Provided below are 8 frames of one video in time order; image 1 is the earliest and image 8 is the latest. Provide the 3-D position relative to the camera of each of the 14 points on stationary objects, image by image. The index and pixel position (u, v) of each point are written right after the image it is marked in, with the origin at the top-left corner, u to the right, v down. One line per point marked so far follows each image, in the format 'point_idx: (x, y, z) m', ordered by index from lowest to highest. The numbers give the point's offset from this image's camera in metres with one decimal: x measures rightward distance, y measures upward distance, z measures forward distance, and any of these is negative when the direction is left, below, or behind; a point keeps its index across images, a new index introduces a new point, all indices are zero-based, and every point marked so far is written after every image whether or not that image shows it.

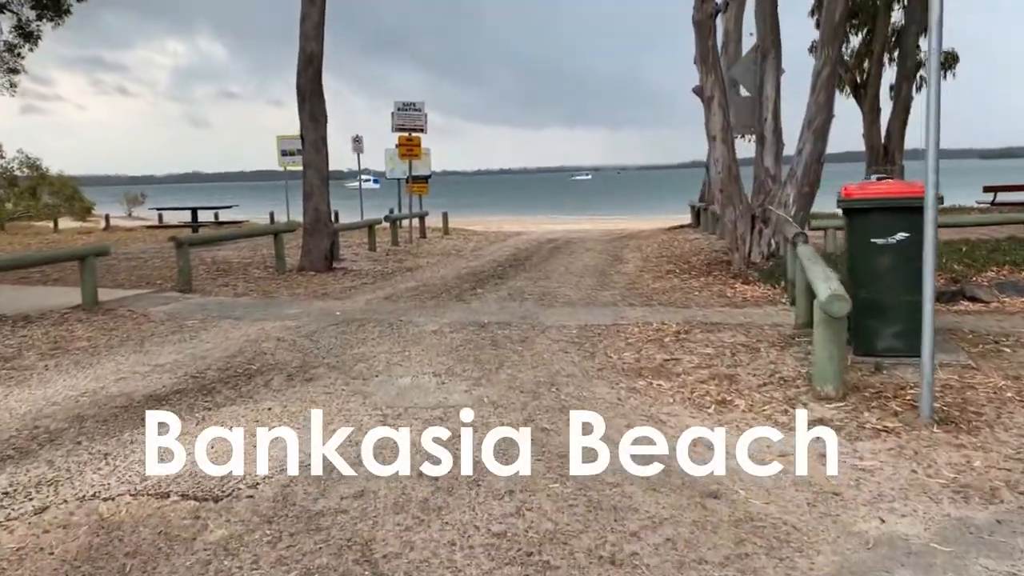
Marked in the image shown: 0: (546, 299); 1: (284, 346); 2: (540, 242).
0: (+0.3, -0.1, +8.5) m
1: (-1.6, -0.4, +6.3) m
2: (+0.5, +0.9, +17.8) m
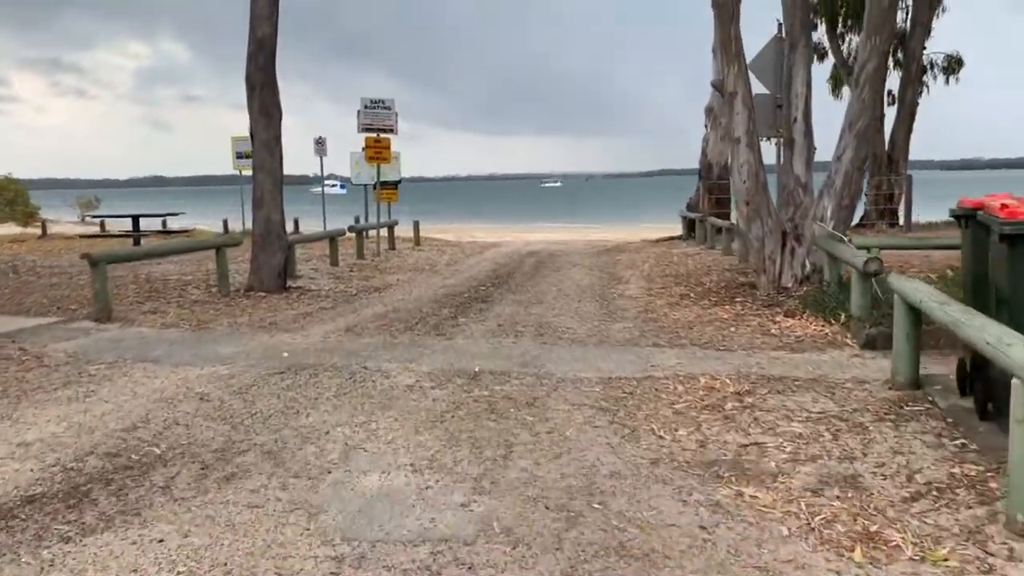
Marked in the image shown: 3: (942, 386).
0: (+0.3, -0.4, +6.9) m
1: (-1.6, -0.7, +4.6) m
2: (+0.1, +0.6, +16.2) m
3: (+2.2, -0.5, +4.6) m
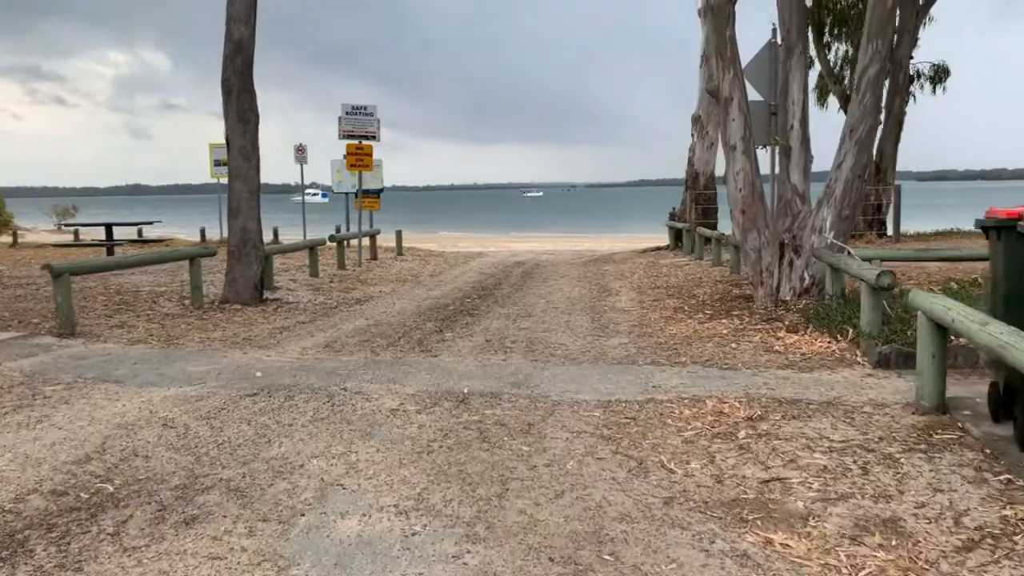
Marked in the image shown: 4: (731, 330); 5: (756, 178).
0: (+0.2, -0.5, +6.5) m
1: (-1.6, -0.7, +4.2) m
2: (-0.2, +0.4, +15.8) m
3: (+2.2, -0.6, +4.3) m
4: (+1.7, -0.3, +7.1) m
5: (+2.3, +1.0, +8.3) m
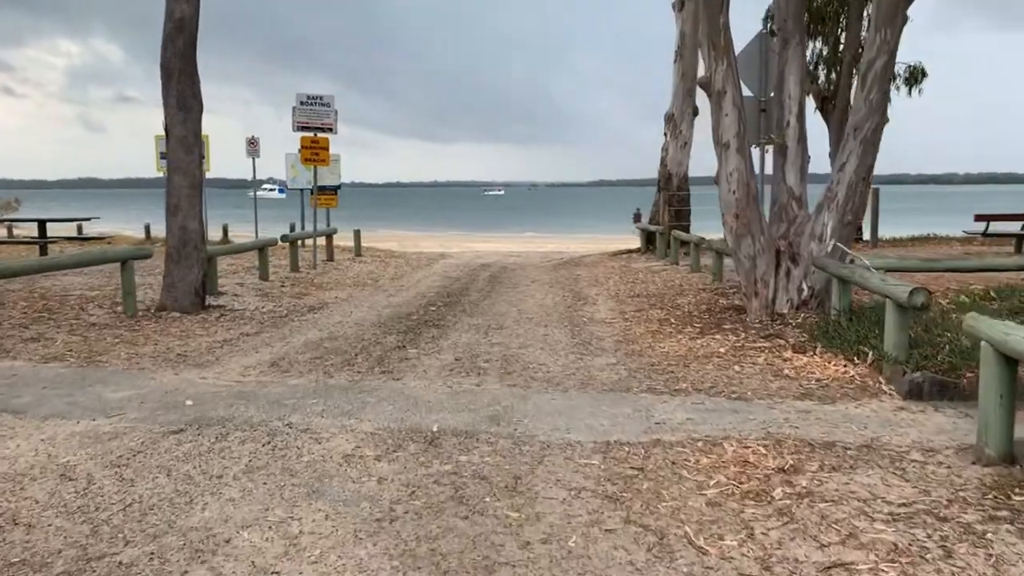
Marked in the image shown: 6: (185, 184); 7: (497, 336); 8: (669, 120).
0: (0.0, -0.6, +5.7) m
1: (-1.7, -0.8, +3.3) m
2: (-0.7, +0.3, +15.0) m
3: (+2.1, -0.7, +3.6) m
4: (+1.5, -0.4, +6.4) m
5: (+2.0, +0.9, +7.6) m
6: (-3.3, +1.0, +9.0) m
7: (-0.1, -0.4, +7.4) m
8: (+3.0, +3.2, +17.2) m
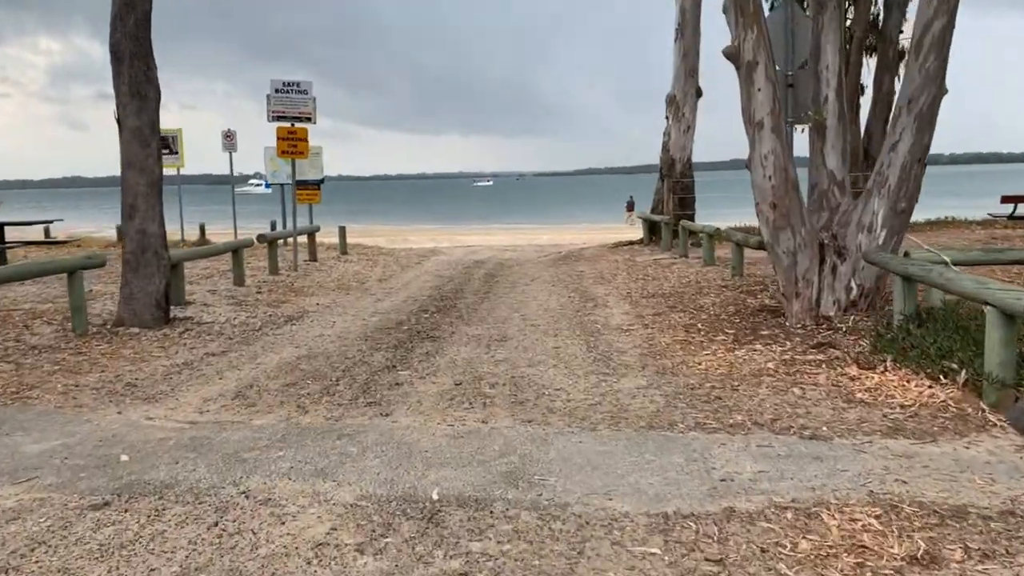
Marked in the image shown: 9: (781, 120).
0: (+0.1, -0.6, +4.7) m
1: (-1.6, -0.9, +2.3) m
2: (-0.8, +0.4, +14.0) m
3: (+2.2, -0.7, +2.6) m
4: (+1.6, -0.5, +5.4) m
5: (+2.1, +0.9, +6.6) m
6: (-3.3, +0.9, +7.9) m
7: (-0.1, -0.5, +6.4) m
8: (+2.9, +3.4, +16.2) m
9: (+2.0, +1.3, +6.7) m
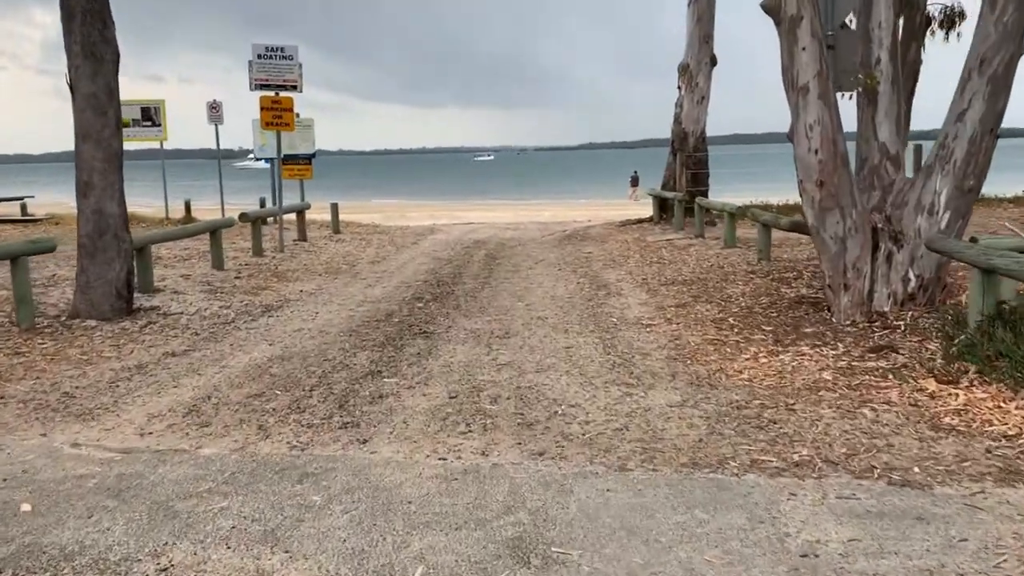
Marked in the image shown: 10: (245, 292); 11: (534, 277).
0: (+0.1, -0.6, +3.9) m
1: (-1.5, -1.0, +1.5) m
2: (-0.8, +0.6, +13.1) m
3: (+2.2, -0.8, +1.7) m
4: (+1.6, -0.4, +4.5) m
5: (+2.1, +1.0, +5.7) m
6: (-3.2, +1.0, +7.0) m
7: (-0.1, -0.4, +5.5) m
8: (+2.9, +3.7, +15.2) m
9: (+2.1, +1.3, +5.8) m
10: (-2.5, 0.0, +8.3) m
11: (+0.2, +0.1, +9.2) m
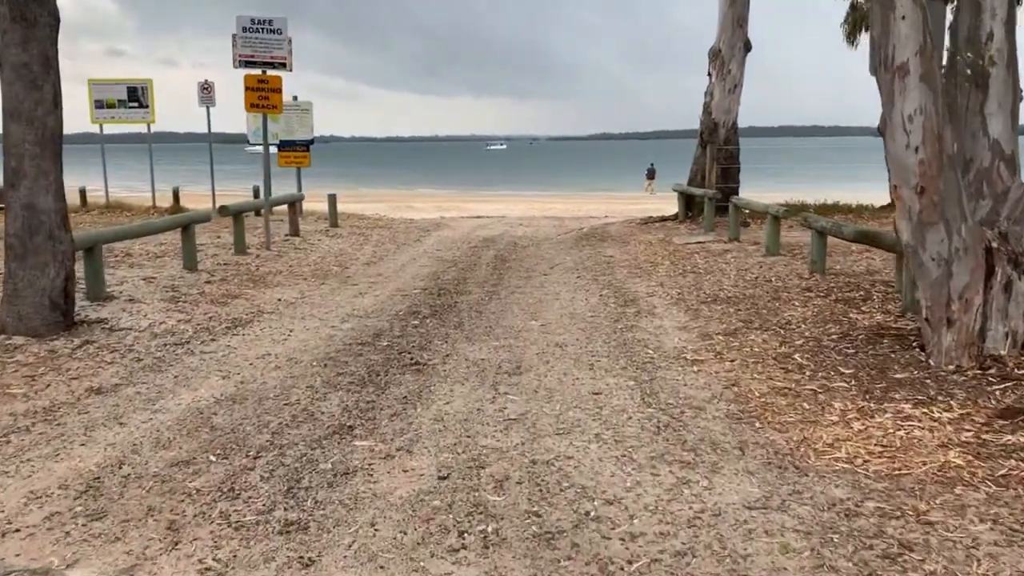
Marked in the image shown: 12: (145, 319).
0: (+0.2, -0.8, +2.7) m
1: (-1.5, -1.2, +0.3) m
2: (-0.6, +0.6, +11.9) m
3: (+2.2, -1.0, +0.5) m
4: (+1.7, -0.6, +3.3) m
5: (+2.2, +0.8, +4.5) m
6: (-3.1, +1.0, +5.8) m
7: (0.0, -0.5, +4.3) m
8: (+3.2, +3.6, +13.9) m
9: (+2.2, +1.1, +4.6) m
10: (-2.4, -0.1, +7.2) m
11: (+0.3, 0.0, +8.0) m
12: (-2.6, -0.2, +6.5) m
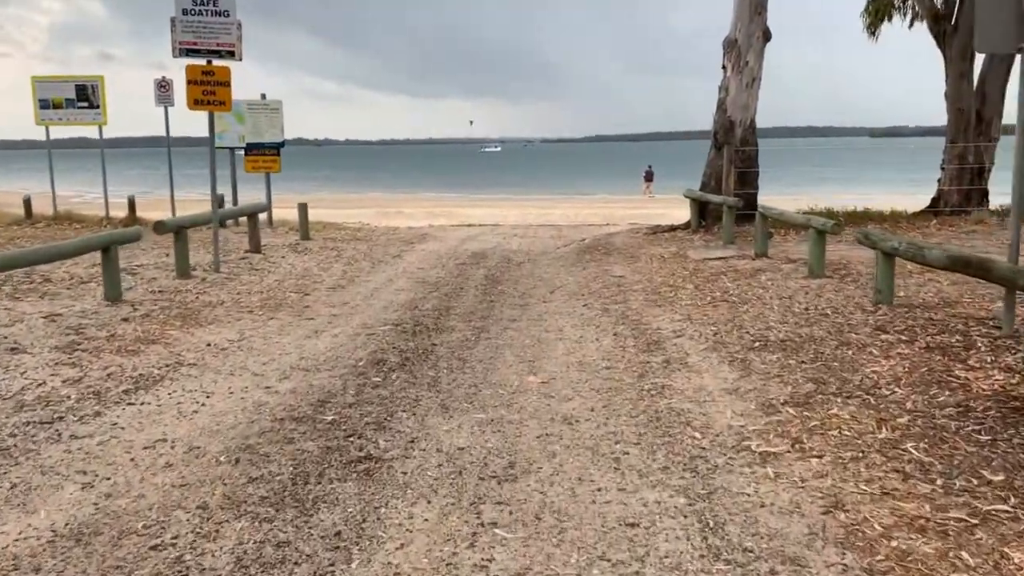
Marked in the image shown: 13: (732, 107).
0: (+0.1, -1.0, +1.1) m
1: (-1.5, -1.4, -1.3) m
2: (-0.7, +0.3, +10.3) m
3: (+2.2, -1.2, -1.0) m
4: (+1.7, -0.9, +1.8) m
5: (+2.1, +0.6, +3.0) m
6: (-3.2, +0.7, +4.3) m
7: (0.0, -0.8, +2.8) m
8: (+3.1, +3.4, +12.4) m
9: (+2.1, +0.9, +3.0) m
10: (-2.4, -0.4, +5.6) m
11: (+0.3, -0.2, +6.5) m
12: (-2.7, -0.5, +4.9) m
13: (+3.1, +2.5, +12.5) m
